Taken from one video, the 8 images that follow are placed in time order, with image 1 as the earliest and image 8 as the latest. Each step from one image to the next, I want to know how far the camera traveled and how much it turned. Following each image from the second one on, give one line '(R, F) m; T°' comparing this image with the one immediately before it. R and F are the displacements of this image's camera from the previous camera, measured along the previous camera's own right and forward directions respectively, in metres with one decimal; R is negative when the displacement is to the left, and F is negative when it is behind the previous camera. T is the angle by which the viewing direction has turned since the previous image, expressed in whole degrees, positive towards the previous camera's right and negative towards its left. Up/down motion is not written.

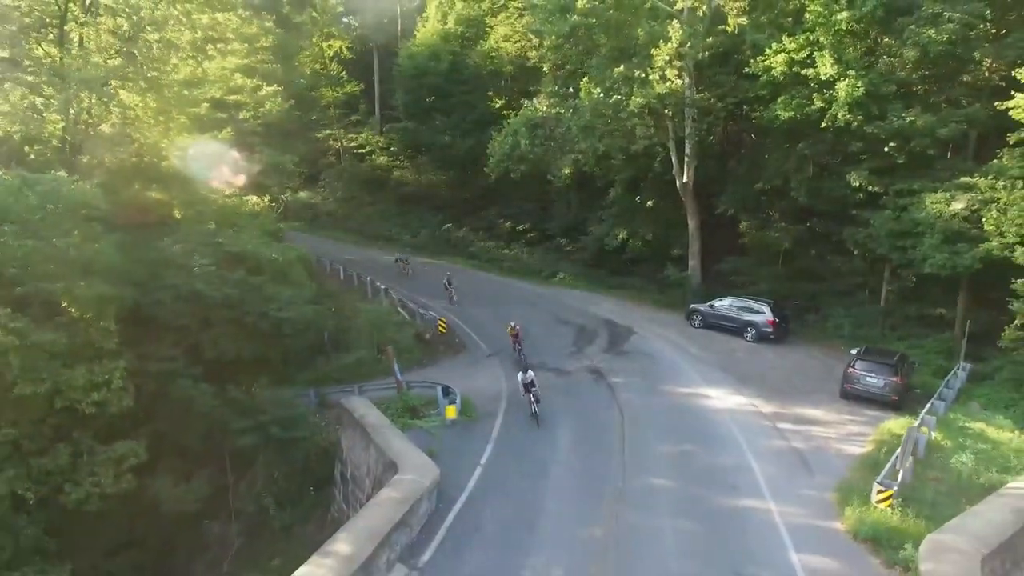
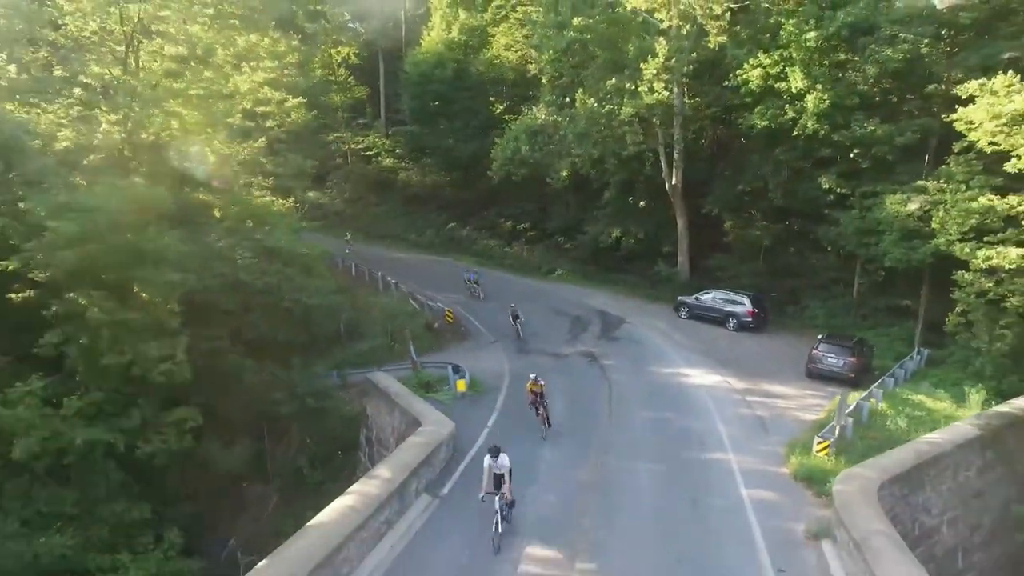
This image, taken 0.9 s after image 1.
(-0.1, -2.2) m; 0°
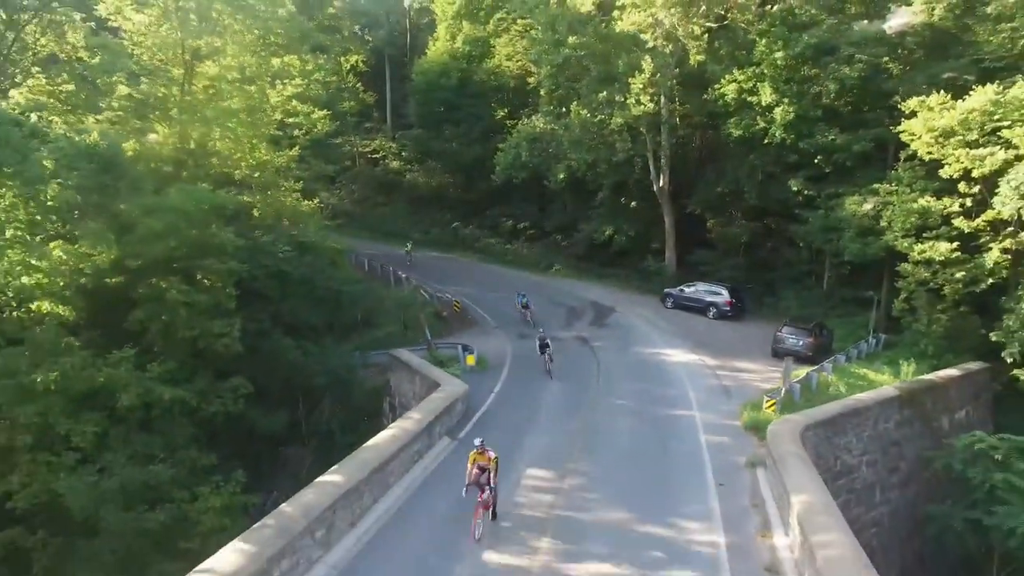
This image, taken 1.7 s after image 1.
(-0.1, -2.7) m; 0°
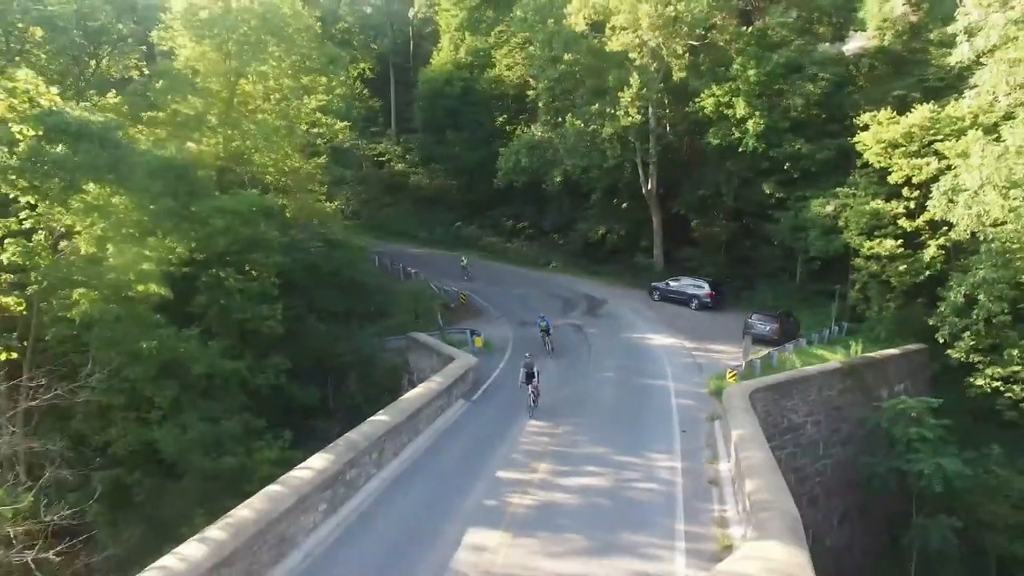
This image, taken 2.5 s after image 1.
(-0.2, -2.9) m; 0°
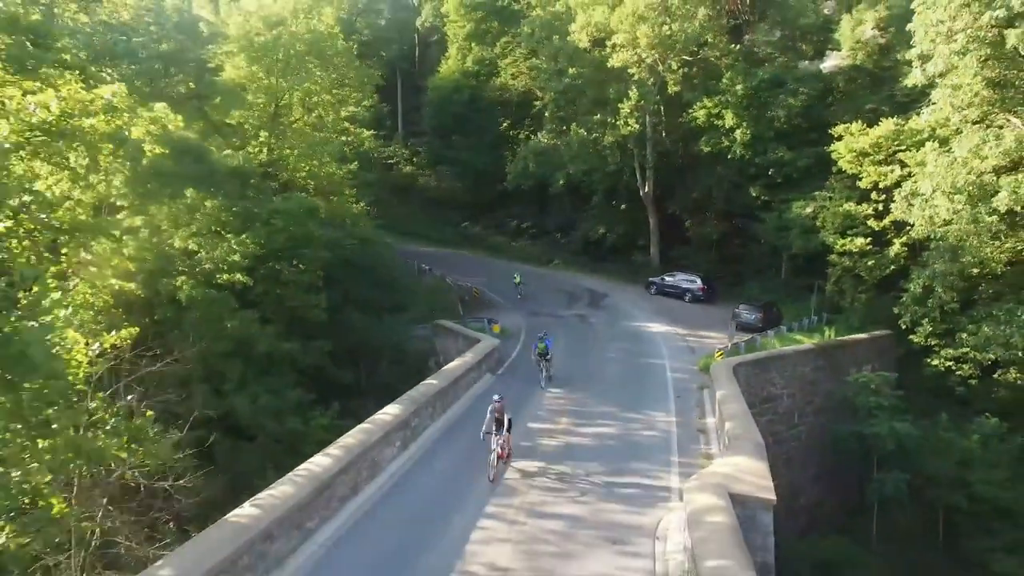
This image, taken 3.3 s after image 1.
(-0.9, -2.7) m; +1°
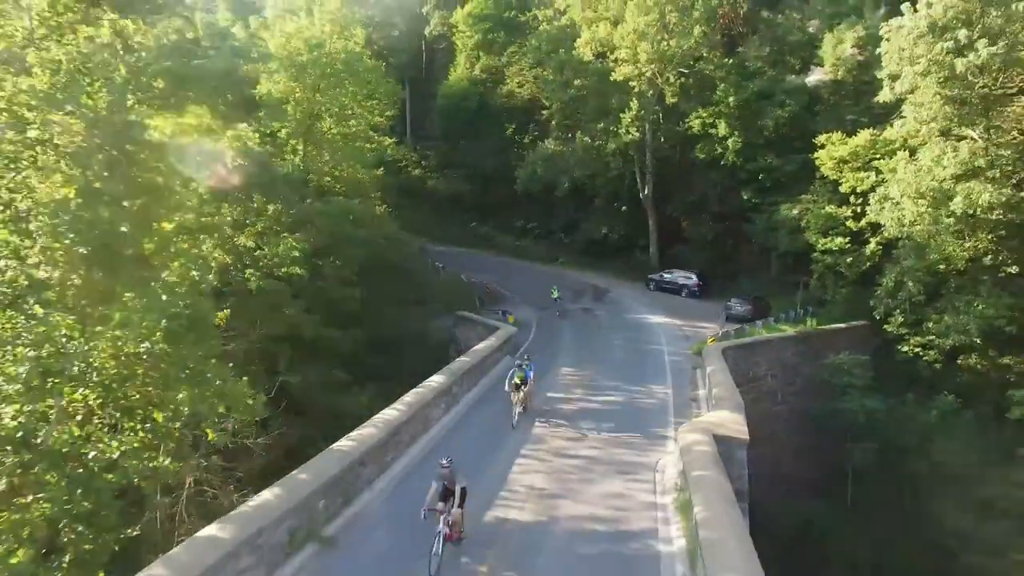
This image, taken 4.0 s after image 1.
(-0.7, -2.6) m; 0°
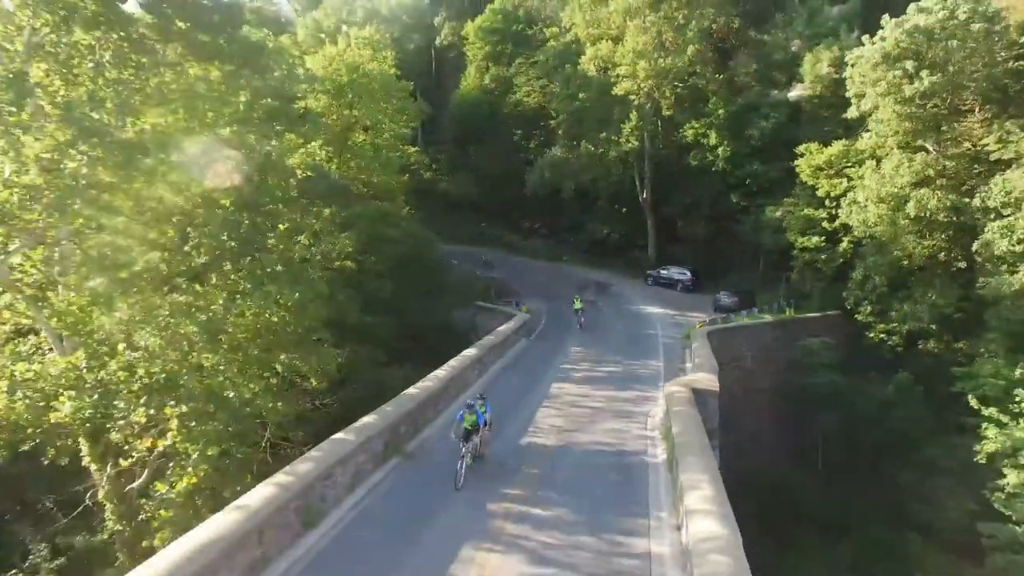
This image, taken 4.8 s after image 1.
(-0.7, -3.4) m; 0°
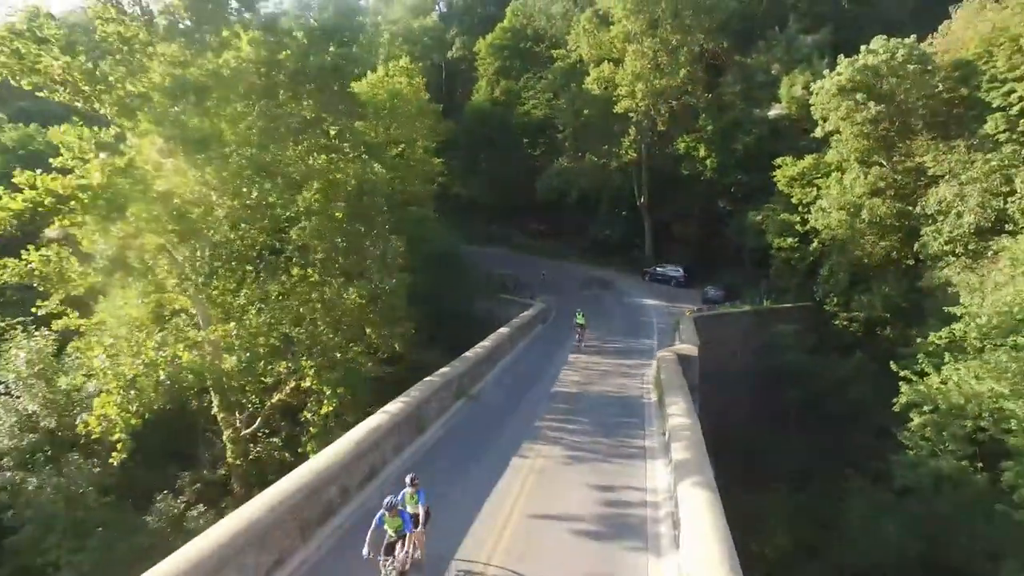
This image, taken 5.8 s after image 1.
(-1.1, -4.6) m; 0°
